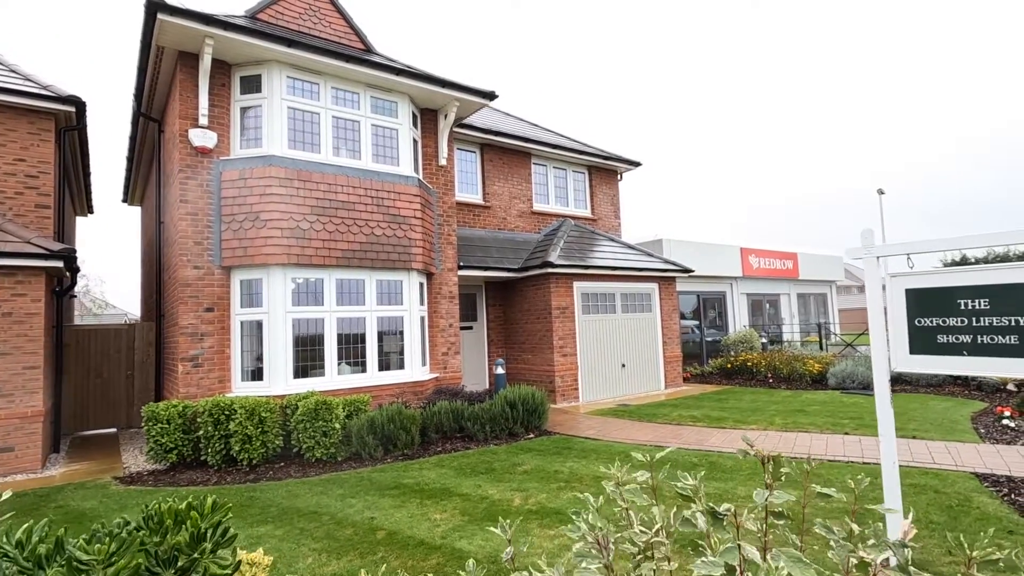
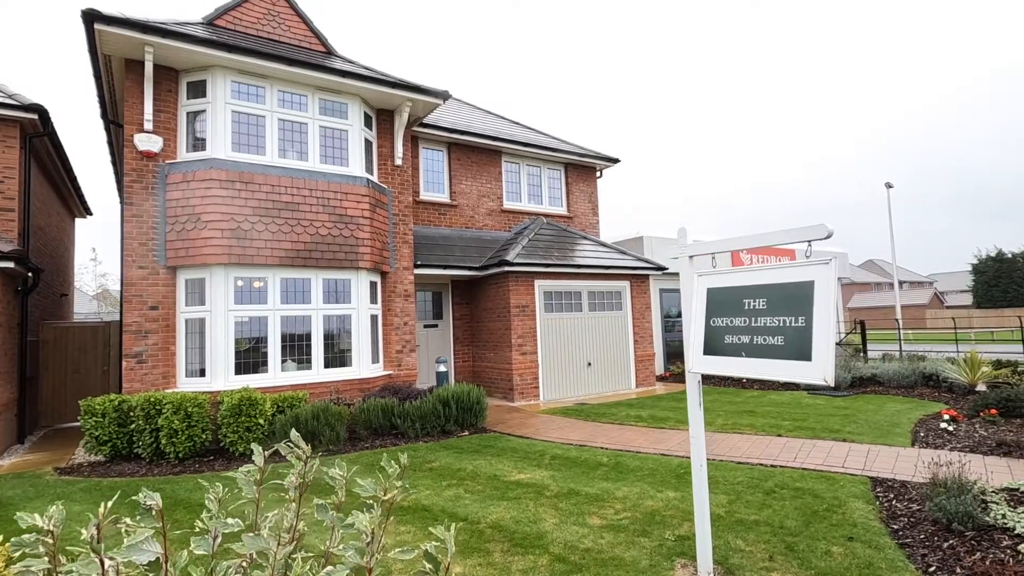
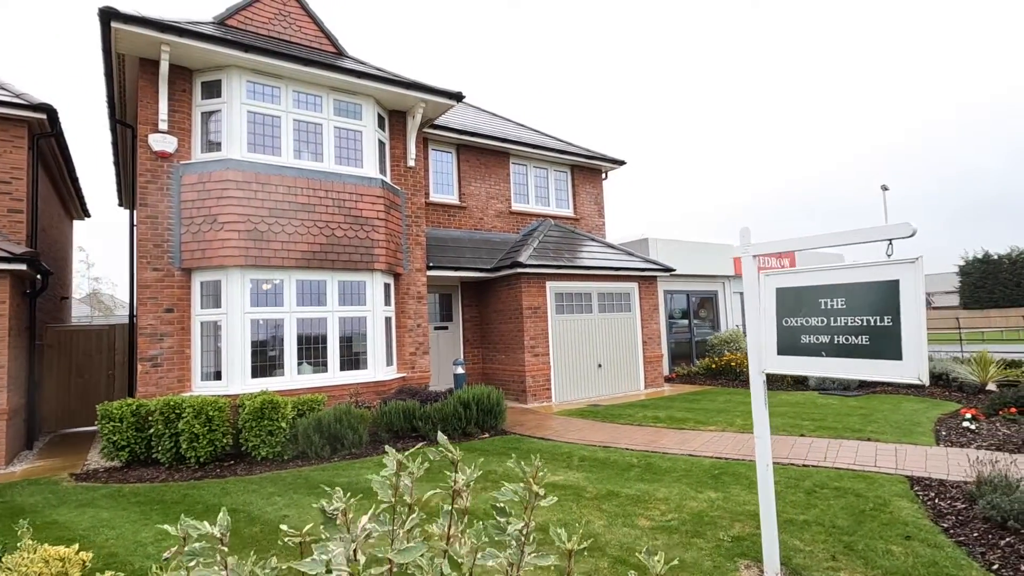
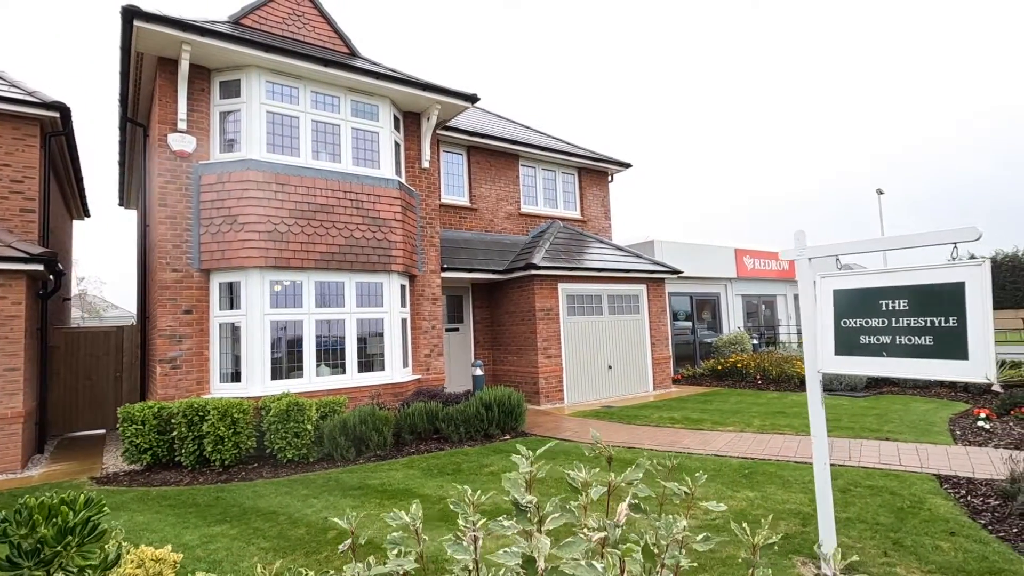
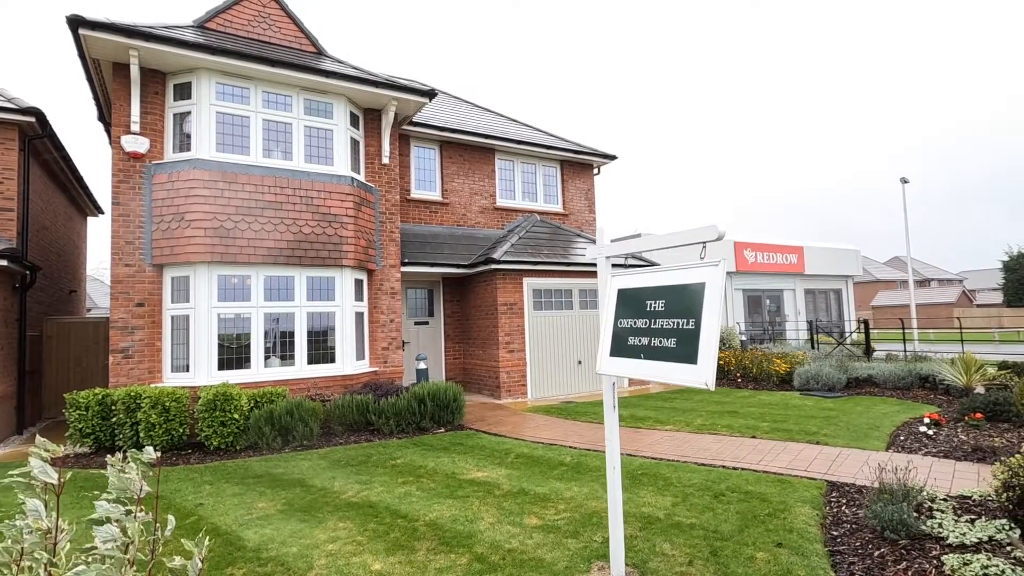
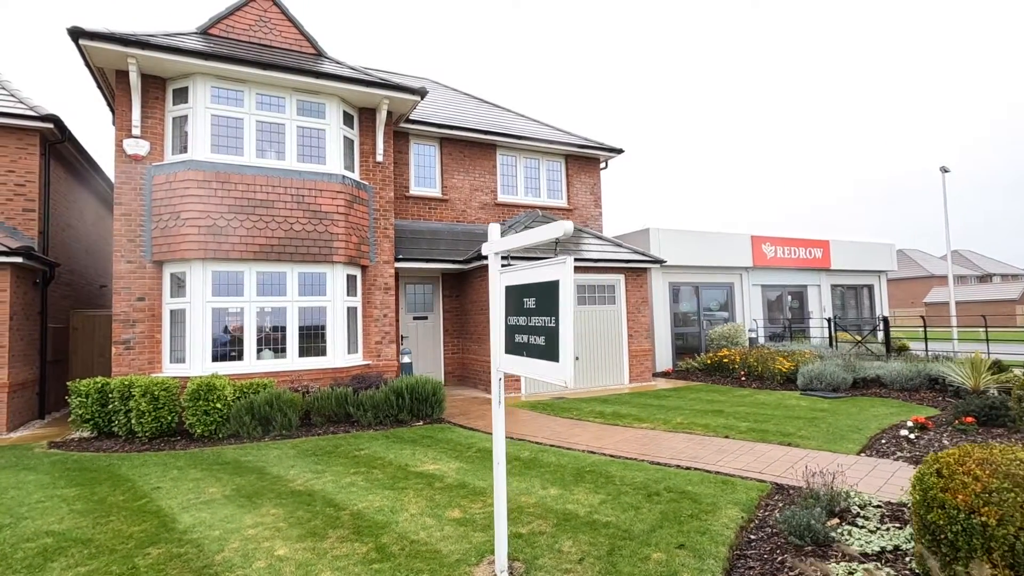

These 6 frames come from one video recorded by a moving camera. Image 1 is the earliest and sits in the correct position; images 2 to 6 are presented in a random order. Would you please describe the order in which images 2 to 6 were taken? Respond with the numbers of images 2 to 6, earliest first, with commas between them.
4, 3, 2, 5, 6
